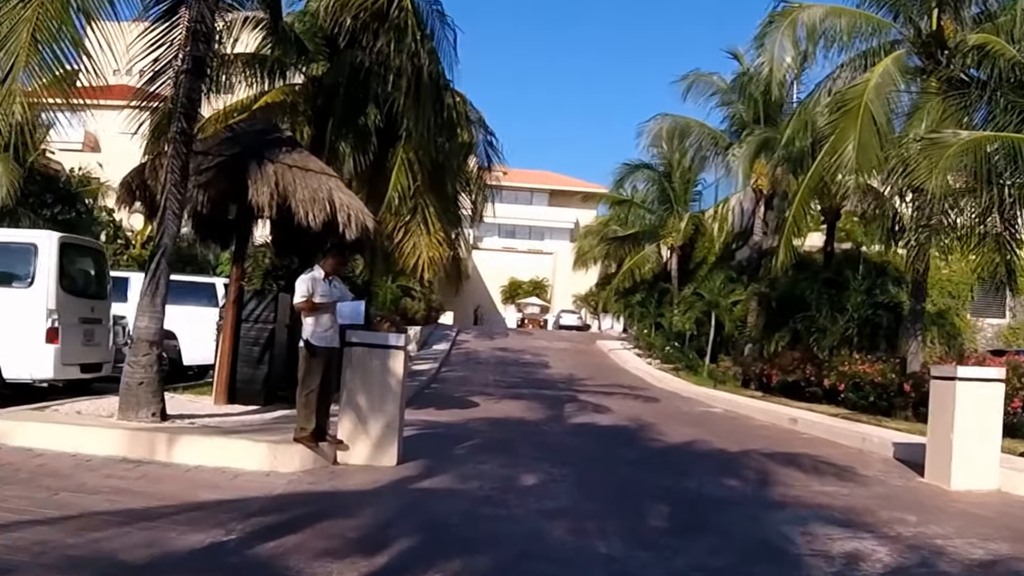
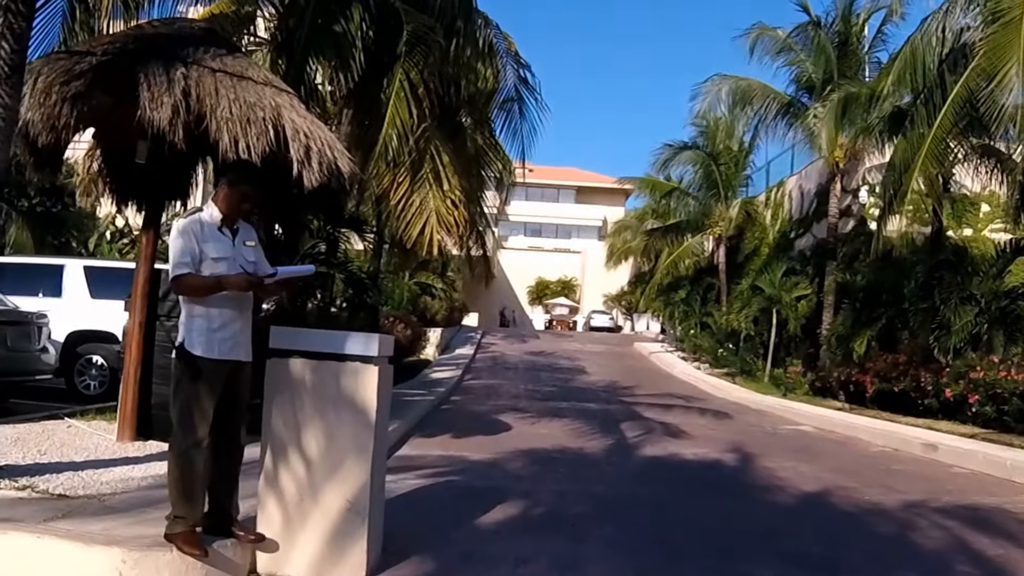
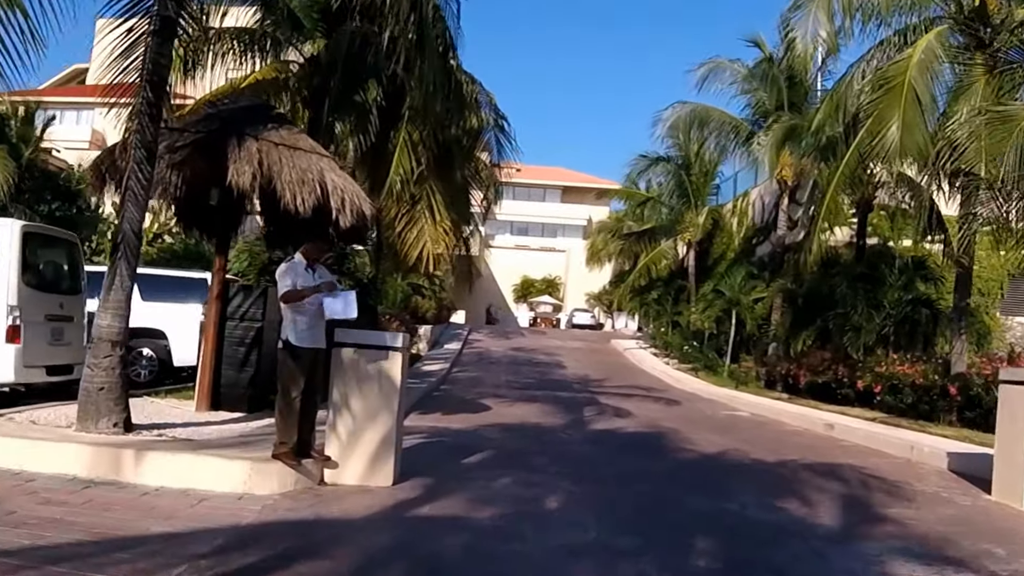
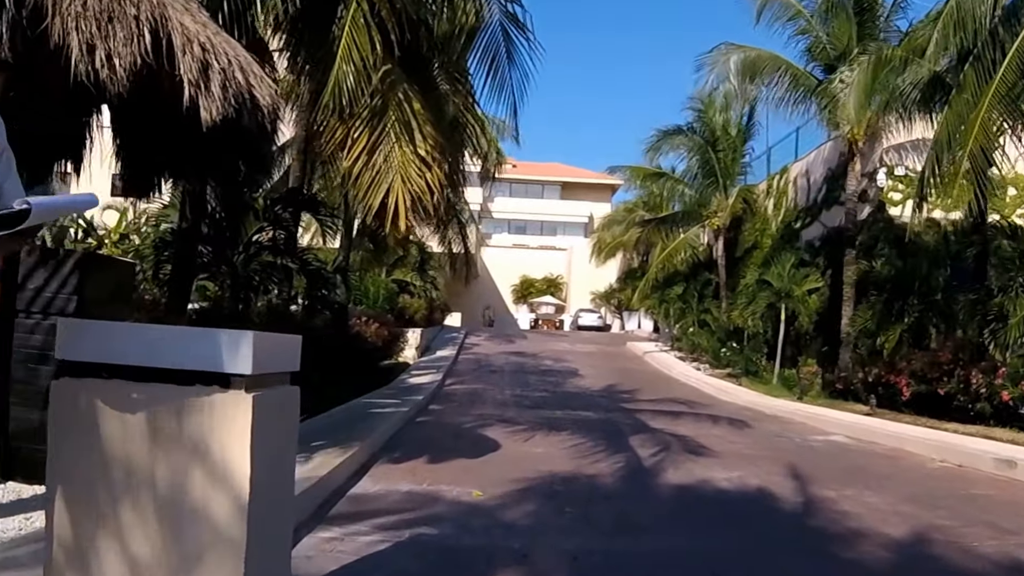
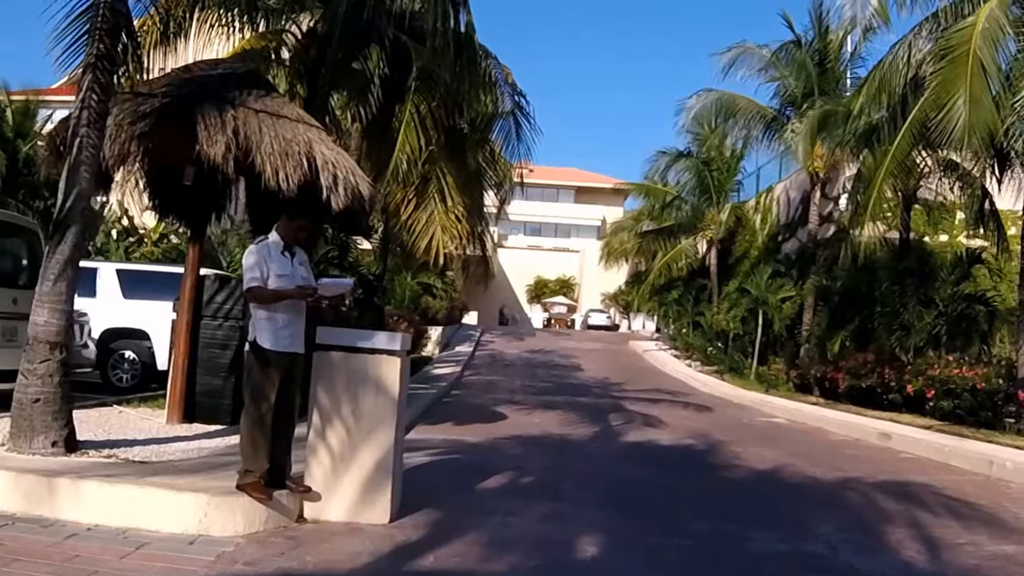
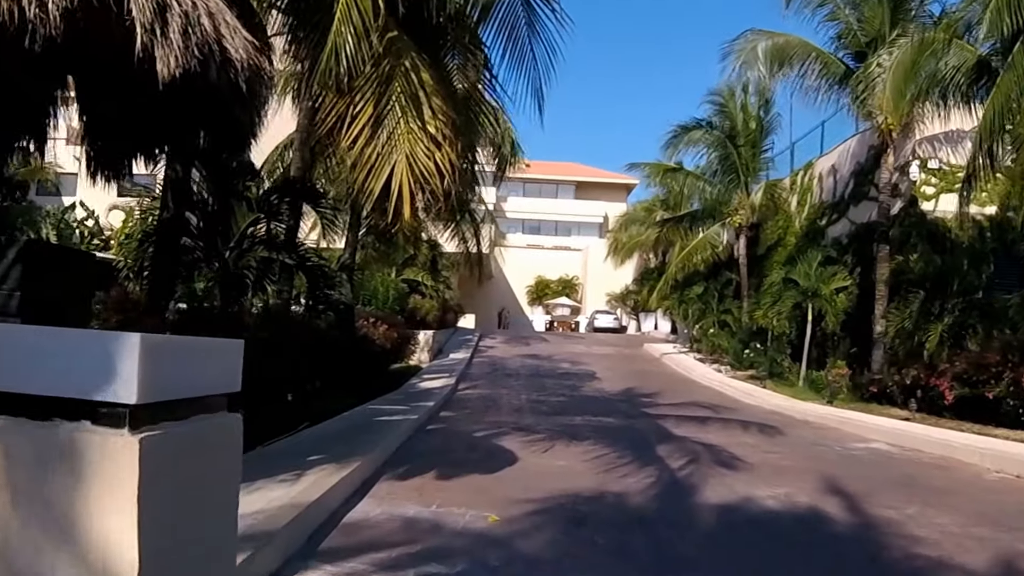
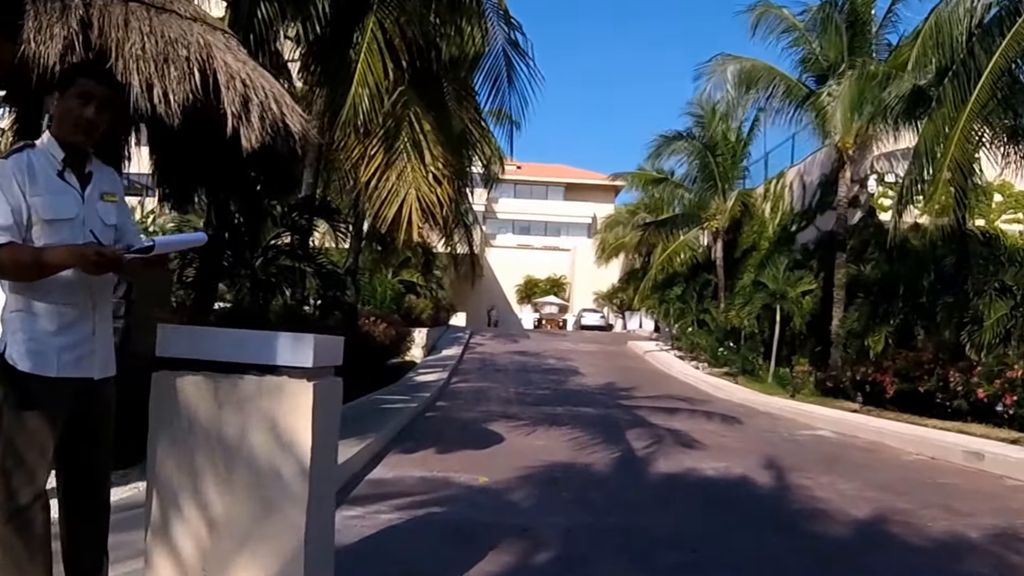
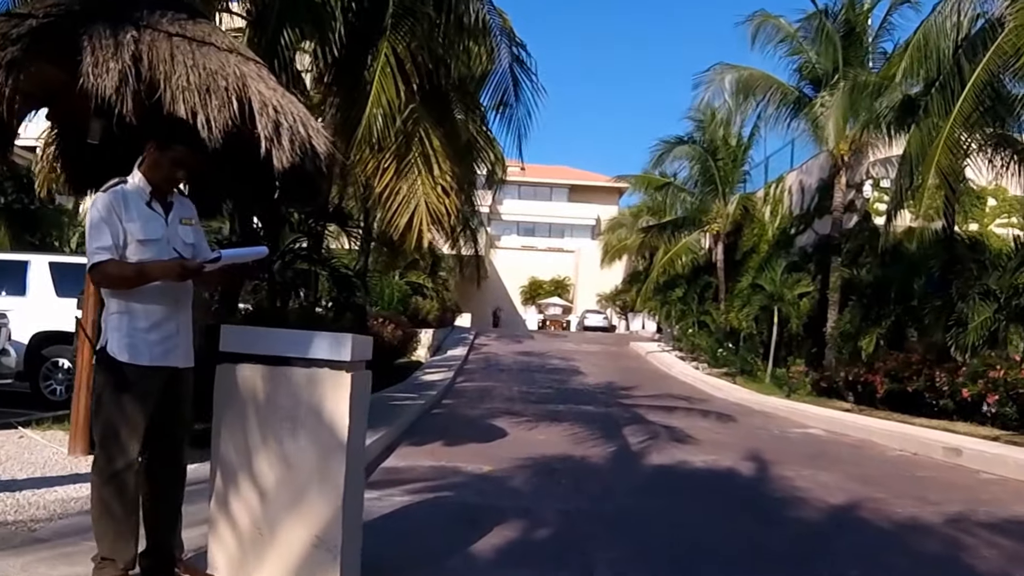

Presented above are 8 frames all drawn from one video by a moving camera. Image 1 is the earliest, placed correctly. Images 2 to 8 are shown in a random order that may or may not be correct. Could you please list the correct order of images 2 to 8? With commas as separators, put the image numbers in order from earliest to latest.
3, 5, 2, 8, 7, 4, 6
